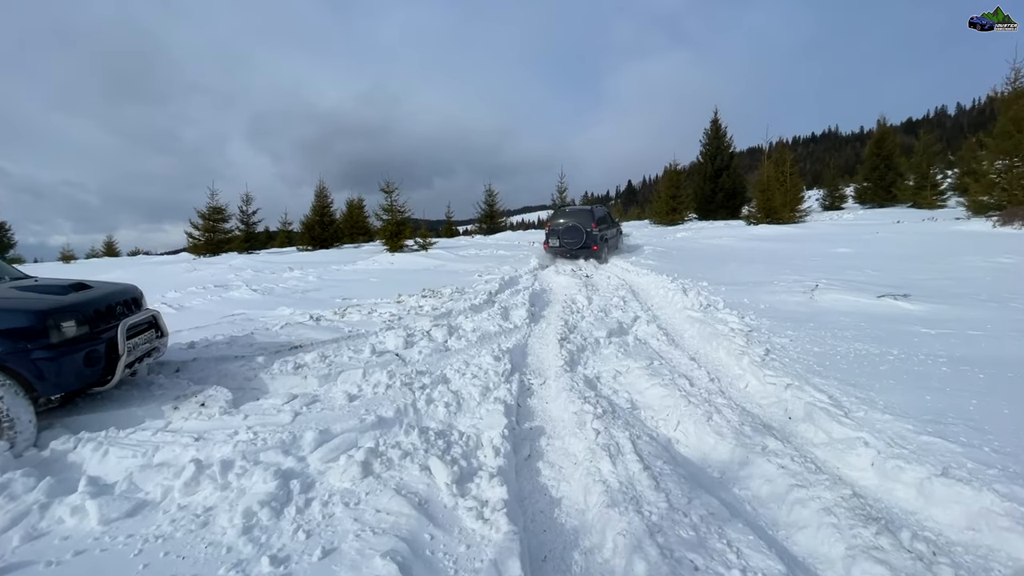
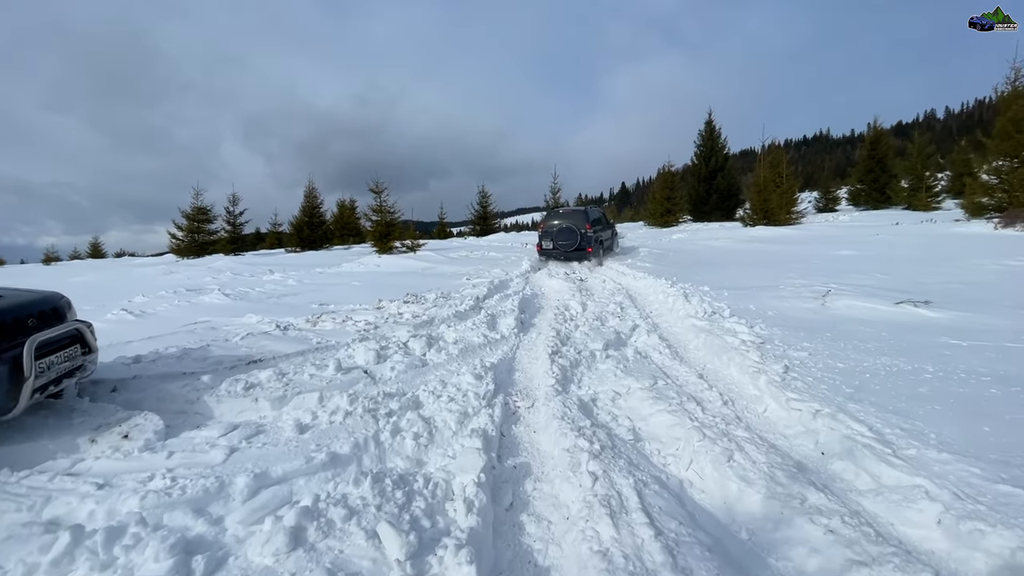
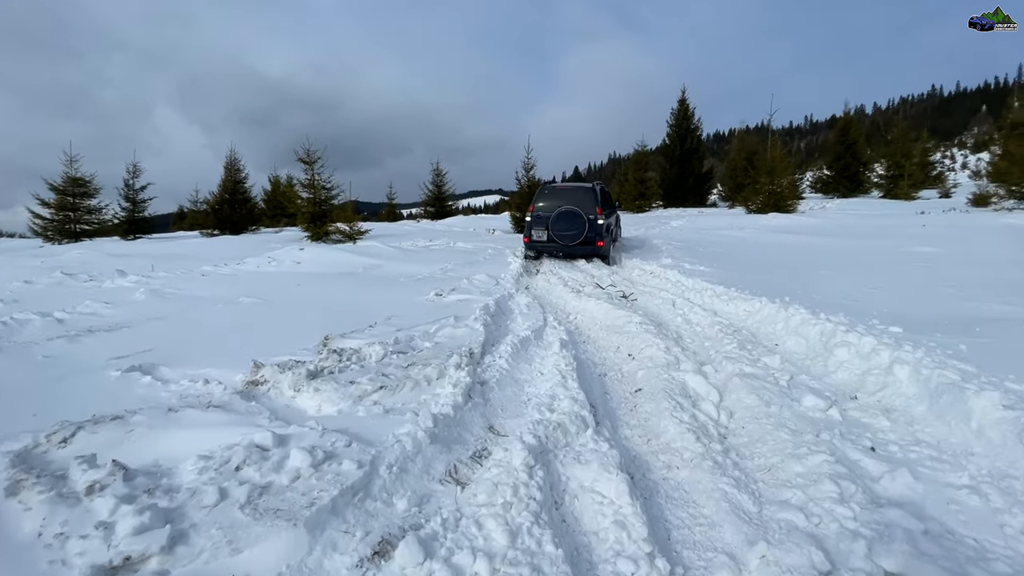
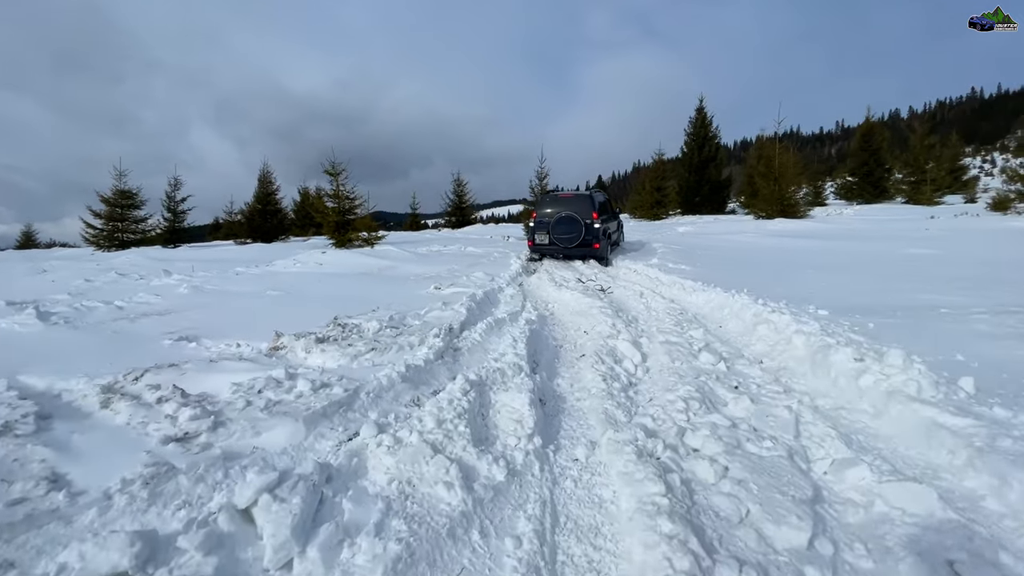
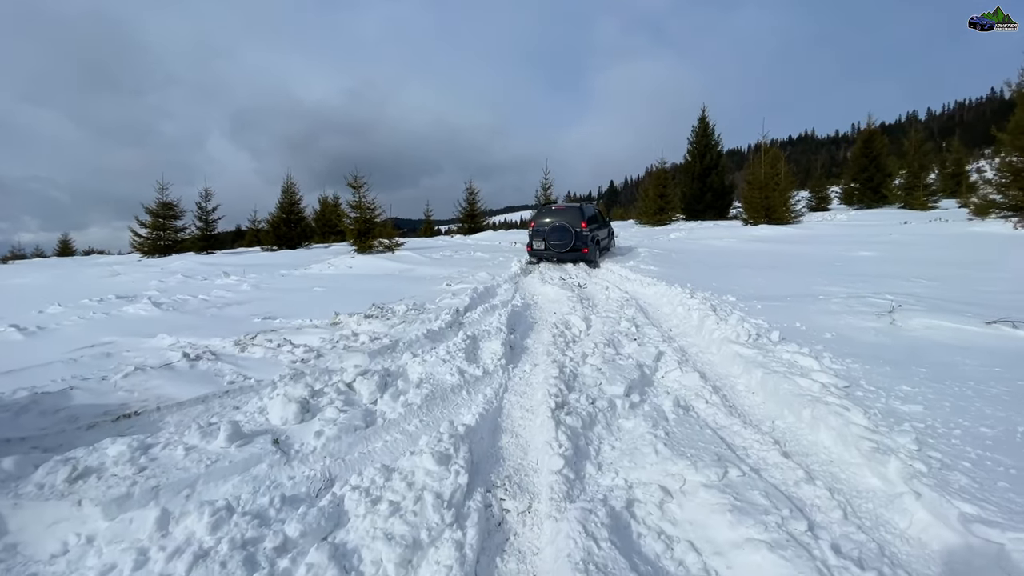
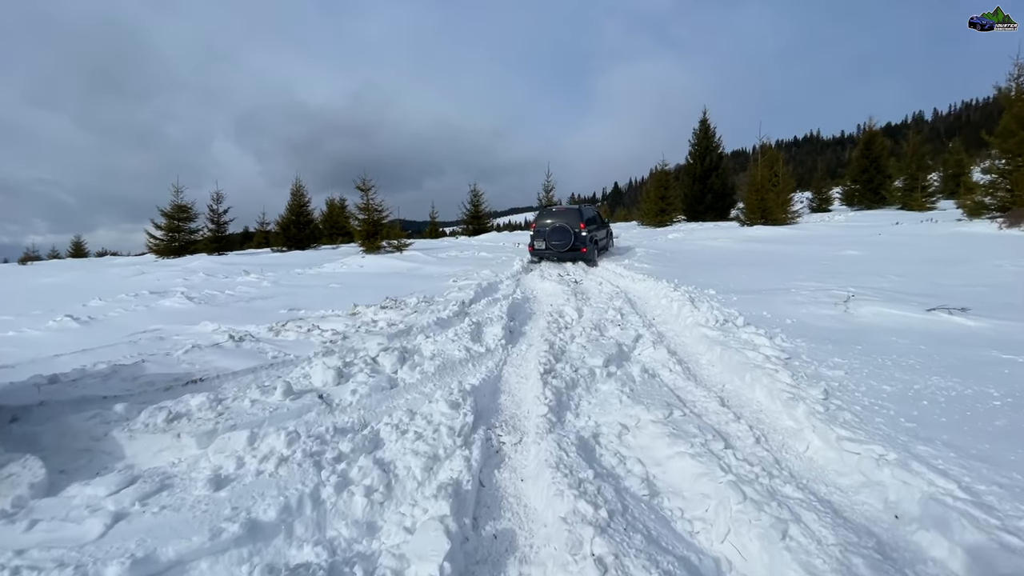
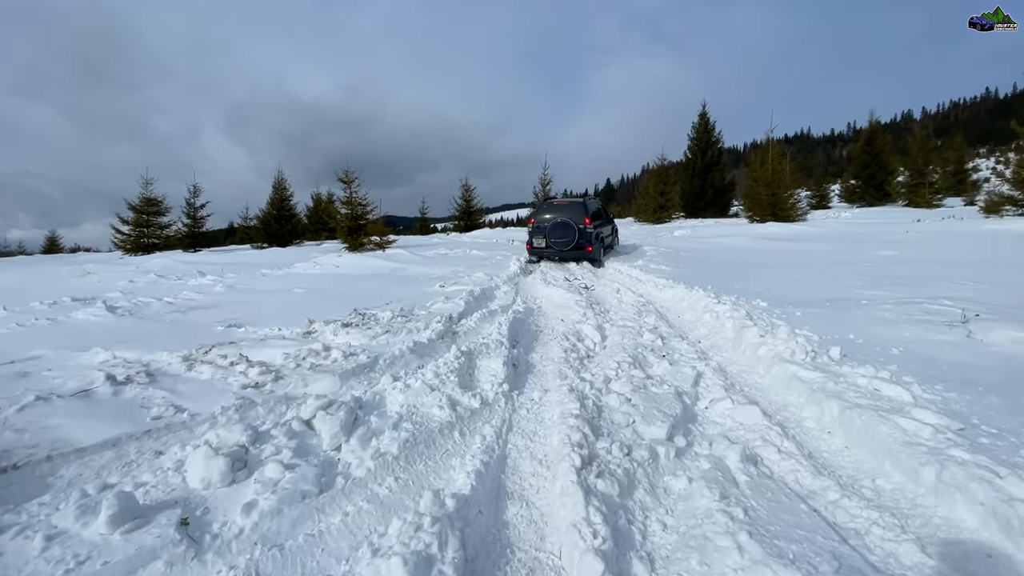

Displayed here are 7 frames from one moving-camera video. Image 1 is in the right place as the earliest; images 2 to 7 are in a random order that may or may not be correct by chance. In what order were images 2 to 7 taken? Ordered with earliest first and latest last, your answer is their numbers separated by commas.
2, 6, 5, 7, 4, 3
